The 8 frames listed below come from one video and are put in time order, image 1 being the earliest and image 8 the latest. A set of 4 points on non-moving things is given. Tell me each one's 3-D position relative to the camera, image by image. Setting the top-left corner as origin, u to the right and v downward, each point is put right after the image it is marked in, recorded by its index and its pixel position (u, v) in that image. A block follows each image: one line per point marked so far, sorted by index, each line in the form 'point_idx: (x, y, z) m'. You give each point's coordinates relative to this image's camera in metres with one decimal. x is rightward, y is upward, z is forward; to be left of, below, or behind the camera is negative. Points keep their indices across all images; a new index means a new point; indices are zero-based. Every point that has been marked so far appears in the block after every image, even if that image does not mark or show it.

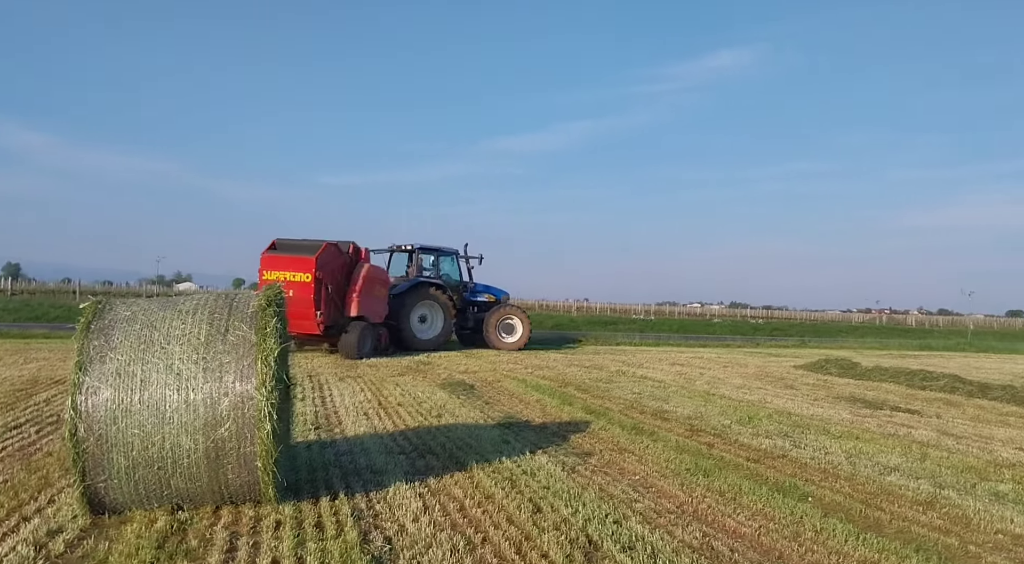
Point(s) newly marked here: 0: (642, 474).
0: (+1.1, -1.6, +5.5) m
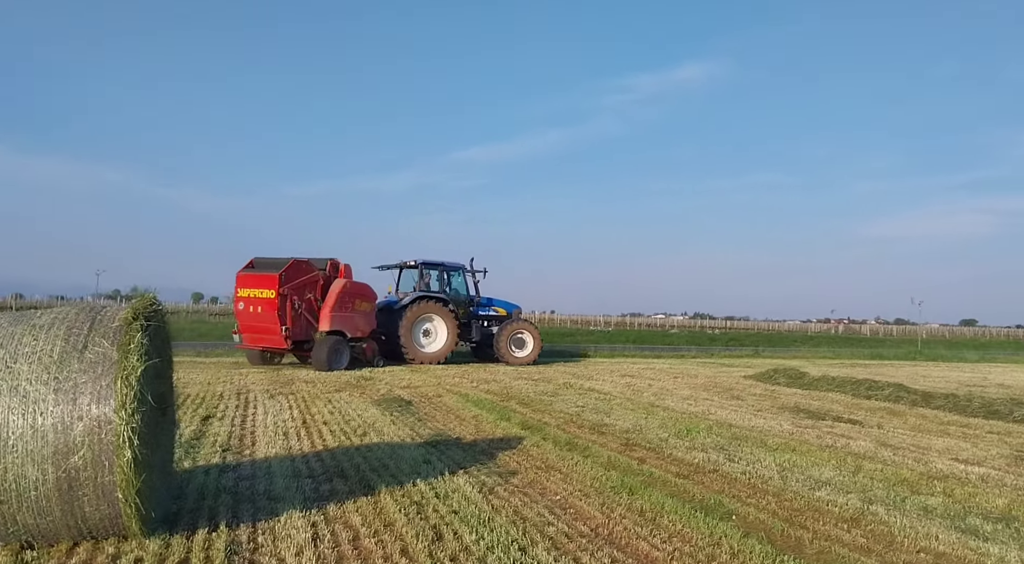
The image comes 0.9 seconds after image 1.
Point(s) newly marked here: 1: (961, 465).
0: (+0.4, -1.6, +5.2) m
1: (+4.3, -1.8, +6.5) m
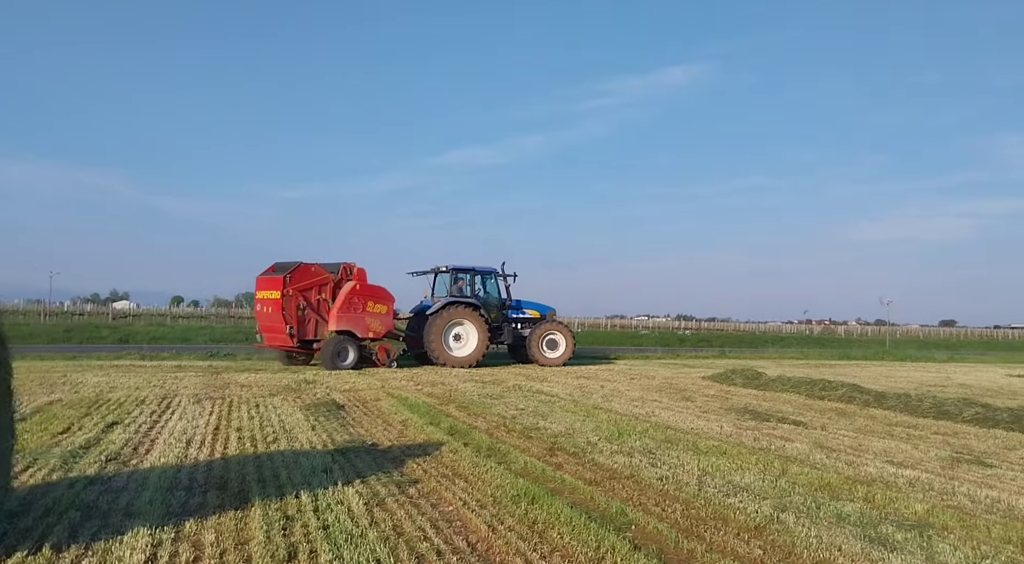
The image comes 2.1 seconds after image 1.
0: (-0.4, -1.6, +4.9) m
1: (+3.5, -1.7, +6.2) m
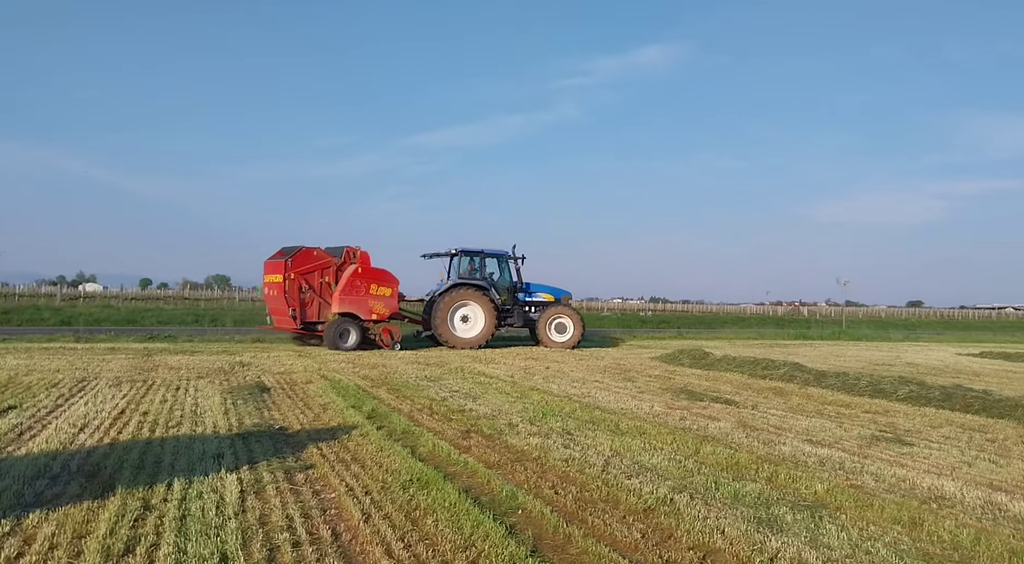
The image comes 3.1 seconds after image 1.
0: (-1.2, -1.4, +4.6) m
1: (+2.7, -1.5, +6.0) m
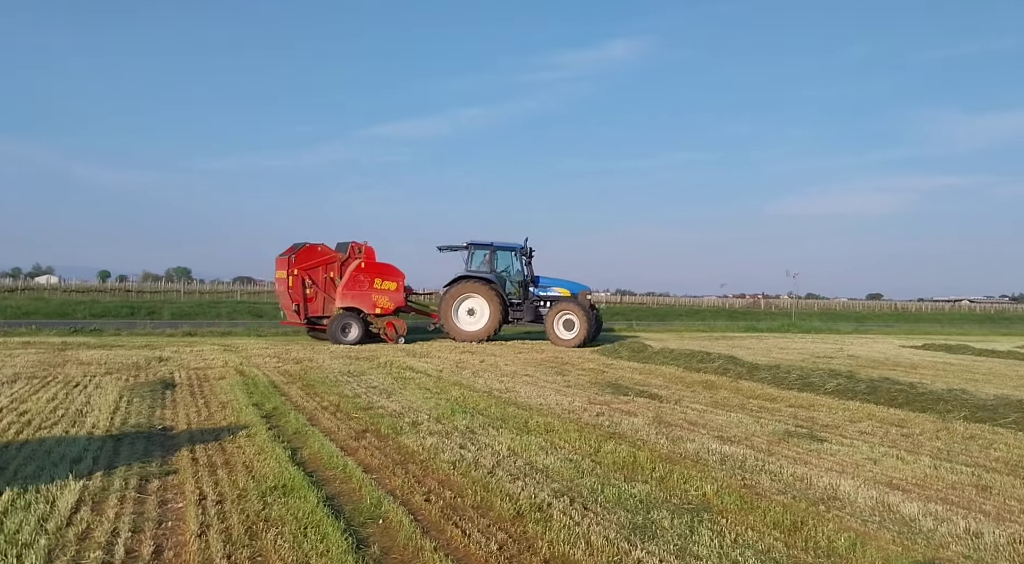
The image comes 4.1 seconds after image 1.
0: (-2.0, -1.4, +4.2) m
1: (+1.8, -1.4, +5.8) m
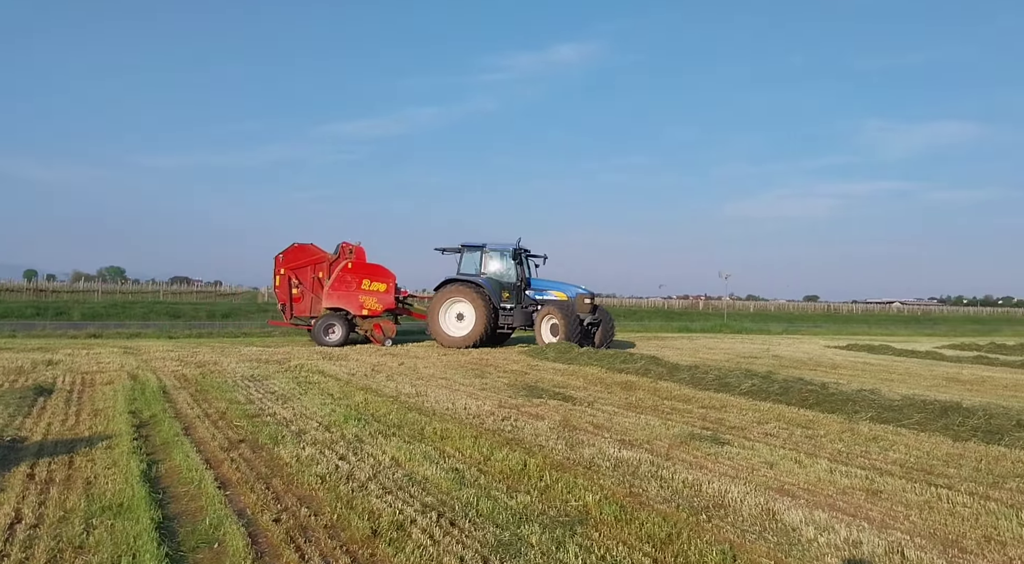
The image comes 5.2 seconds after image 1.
0: (-2.8, -1.3, +3.7) m
1: (+0.8, -1.4, +5.6) m
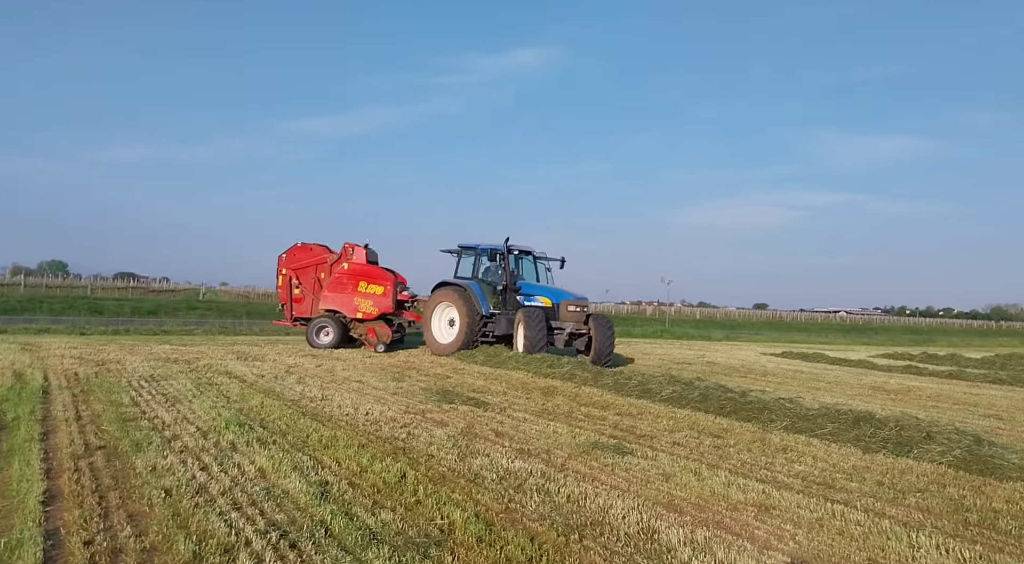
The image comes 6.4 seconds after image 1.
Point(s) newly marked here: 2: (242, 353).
0: (-3.6, -1.2, +3.2) m
1: (0.0, -1.4, +5.2) m
2: (-4.4, -1.2, +11.3) m
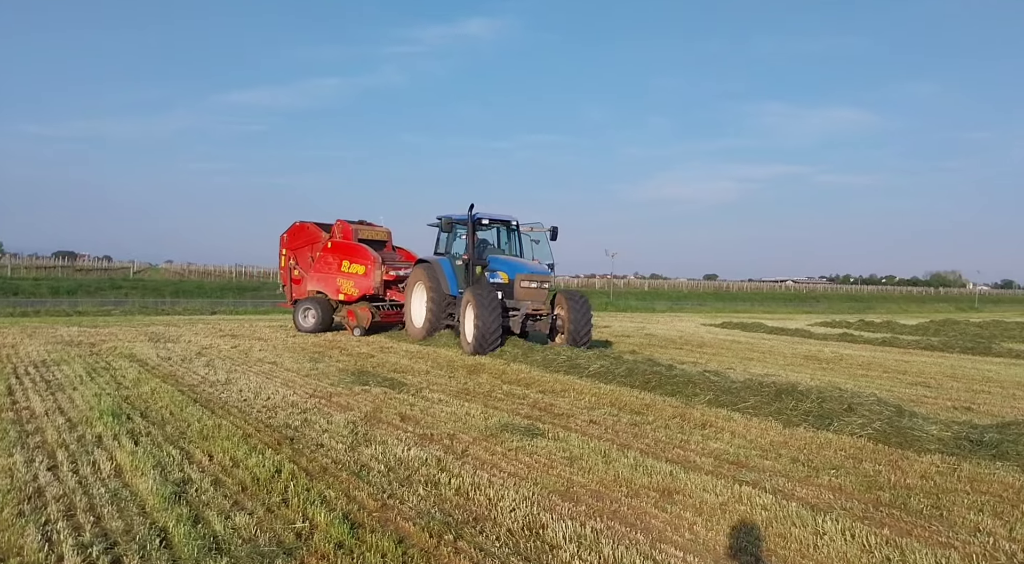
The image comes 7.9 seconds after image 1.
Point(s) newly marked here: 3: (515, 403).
0: (-4.2, -1.2, +2.6) m
1: (-0.8, -1.2, +4.9) m
2: (-5.5, -0.8, +10.6) m
3: (0.0, -1.2, +6.6) m
